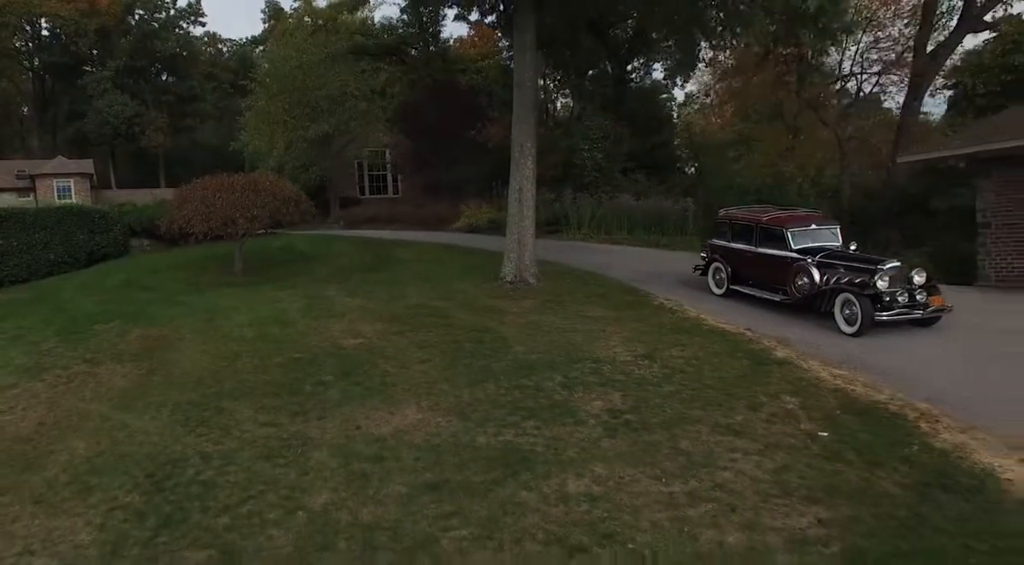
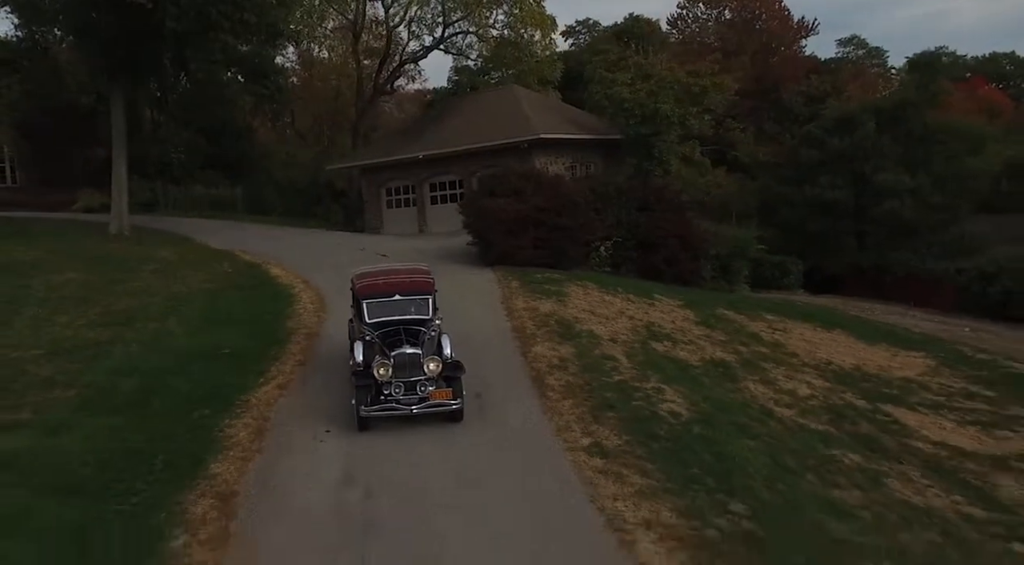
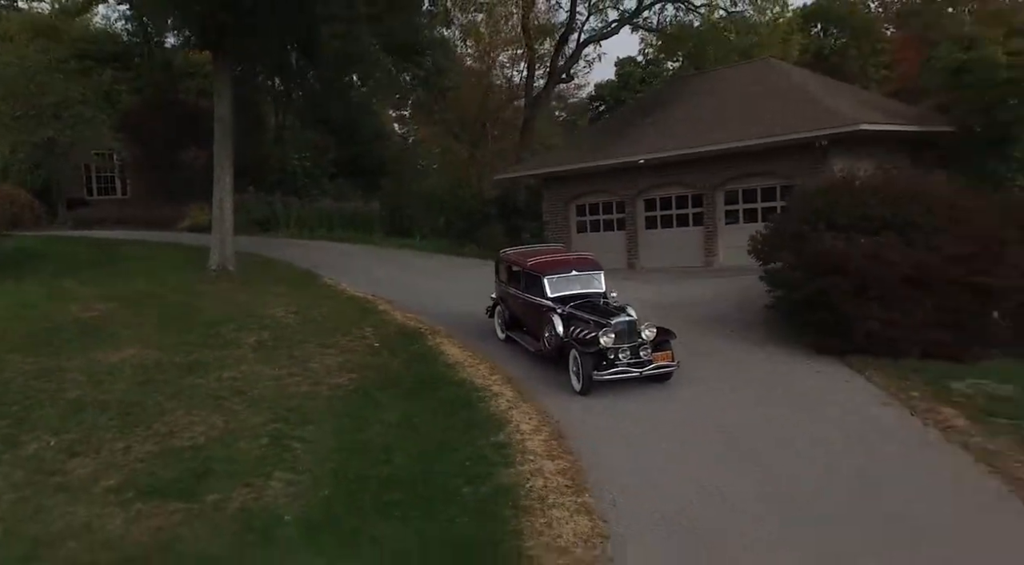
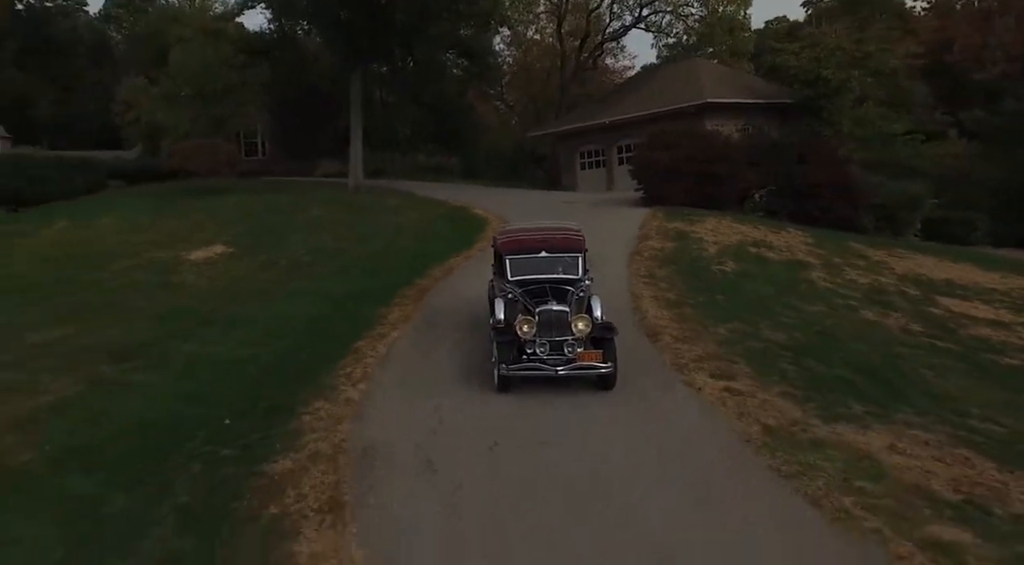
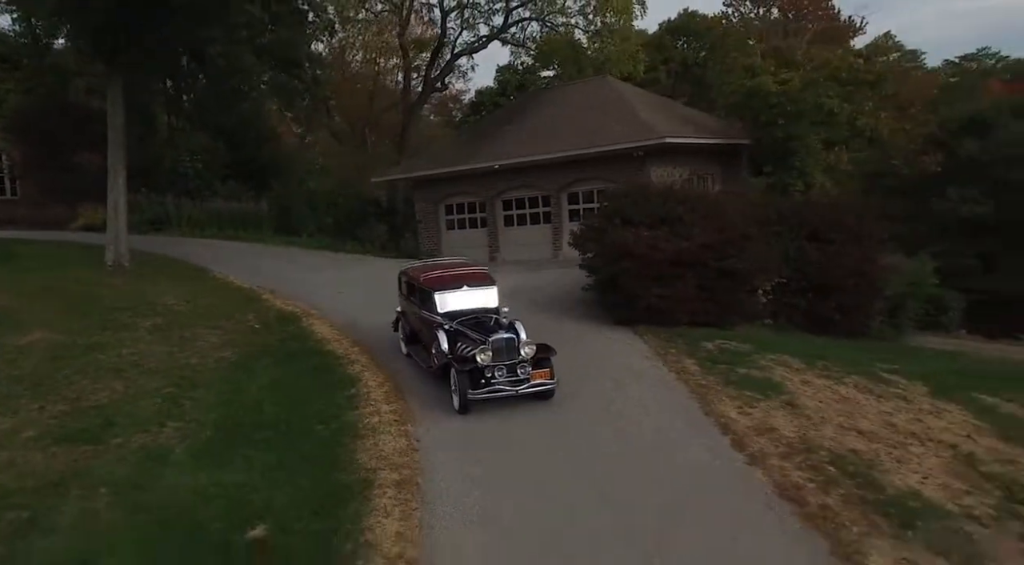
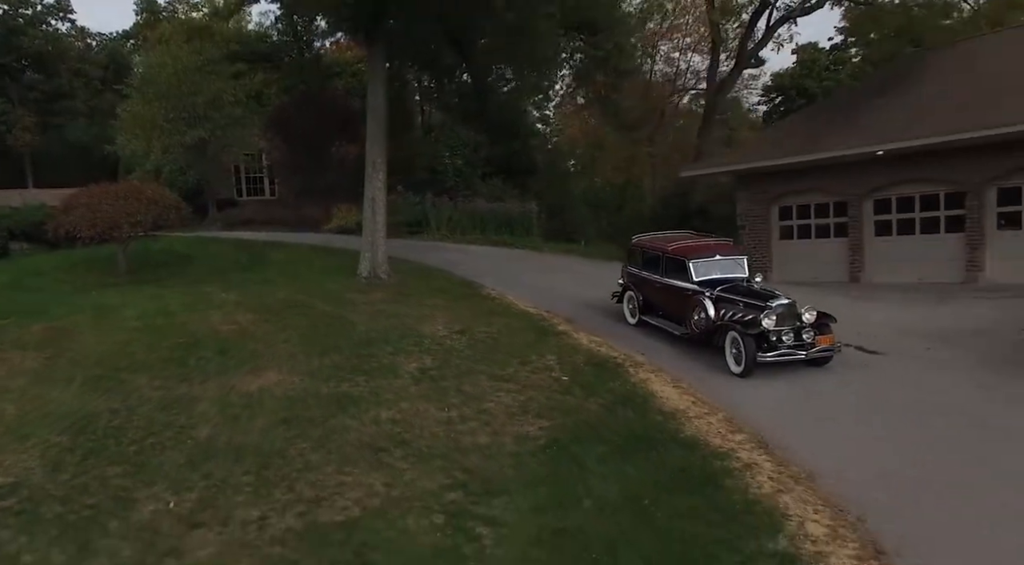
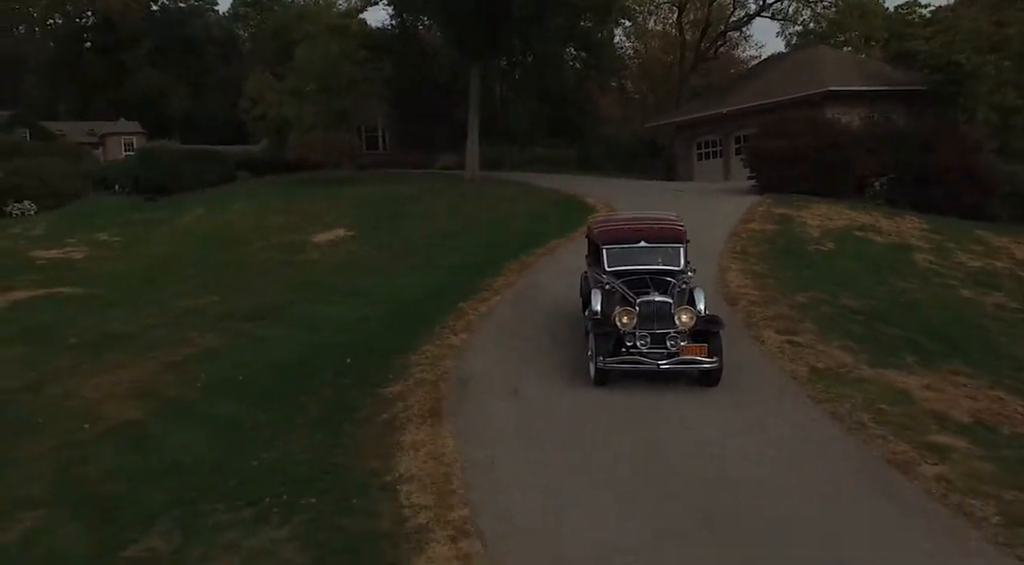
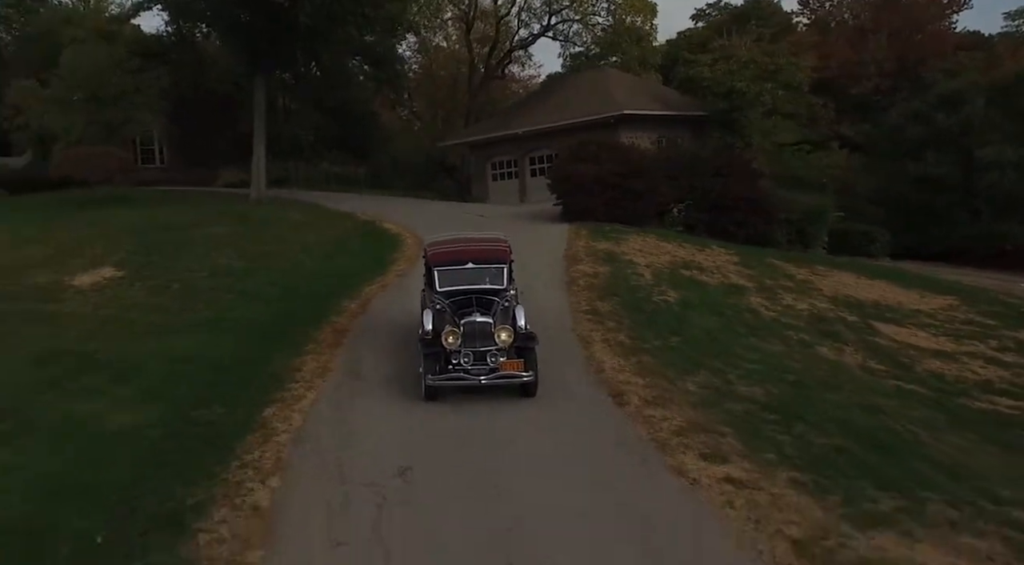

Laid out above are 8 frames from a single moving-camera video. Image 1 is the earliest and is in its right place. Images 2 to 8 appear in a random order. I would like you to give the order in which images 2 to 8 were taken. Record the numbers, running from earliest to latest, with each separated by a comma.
6, 3, 5, 2, 8, 4, 7
